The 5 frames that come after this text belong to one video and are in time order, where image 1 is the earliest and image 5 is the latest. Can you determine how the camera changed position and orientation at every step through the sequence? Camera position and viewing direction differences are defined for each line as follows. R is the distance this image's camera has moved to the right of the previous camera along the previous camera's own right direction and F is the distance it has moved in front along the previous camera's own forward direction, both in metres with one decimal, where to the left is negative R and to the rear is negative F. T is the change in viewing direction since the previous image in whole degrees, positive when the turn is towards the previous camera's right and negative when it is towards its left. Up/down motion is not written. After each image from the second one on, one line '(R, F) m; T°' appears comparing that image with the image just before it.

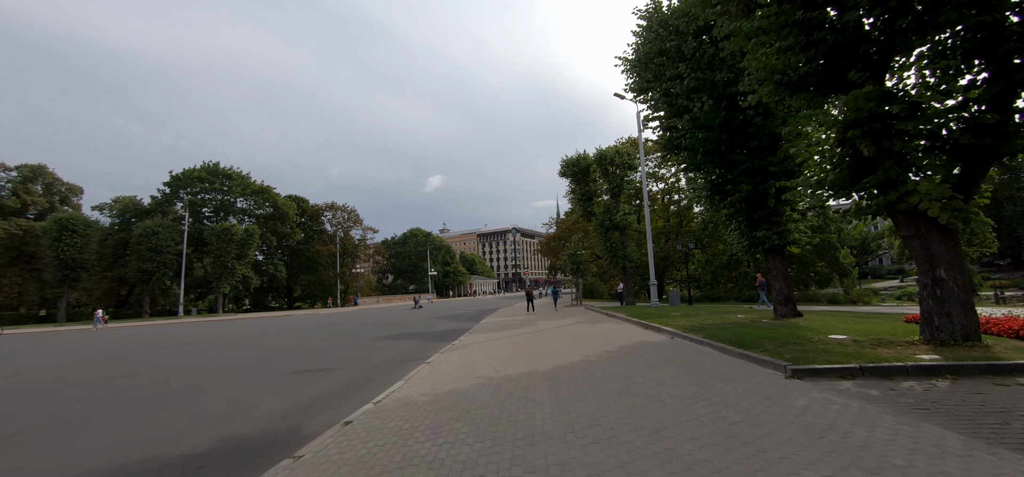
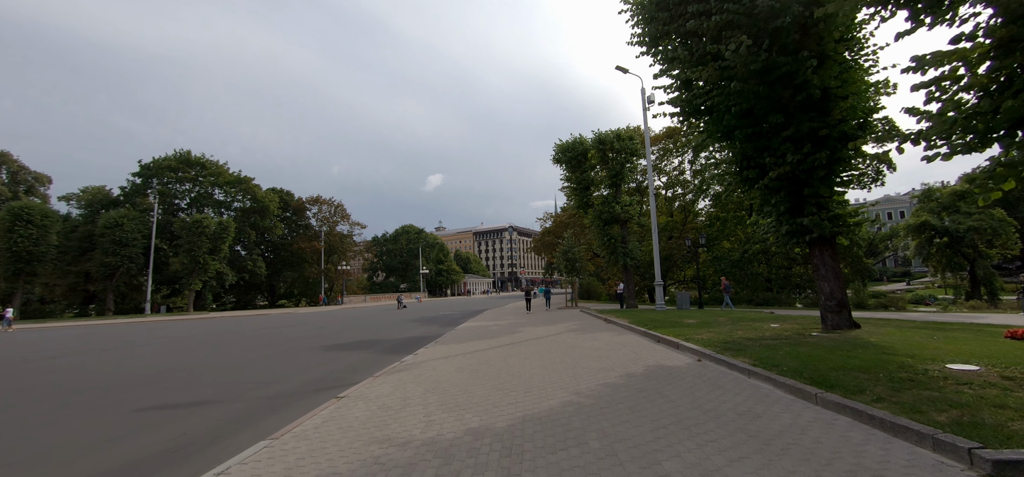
(+0.6, +3.1) m; 0°
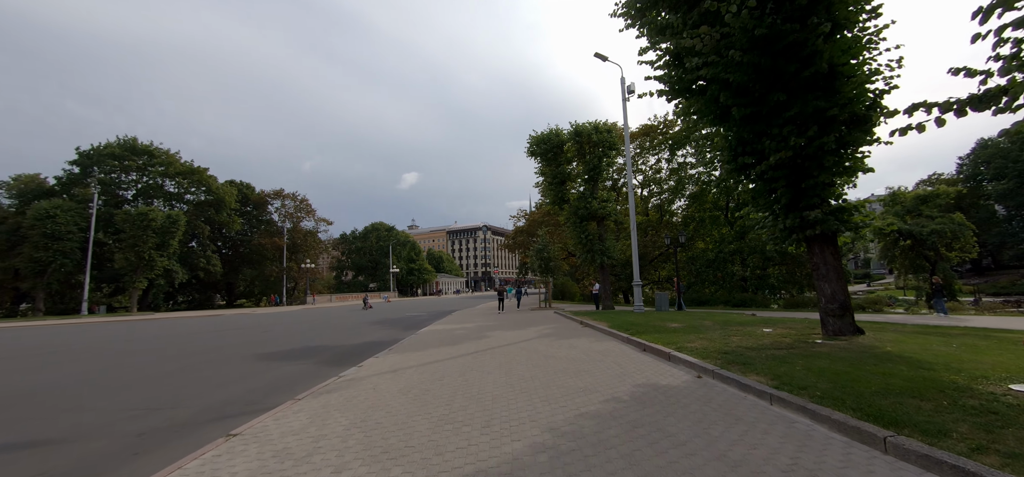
(+0.2, +1.5) m; +3°
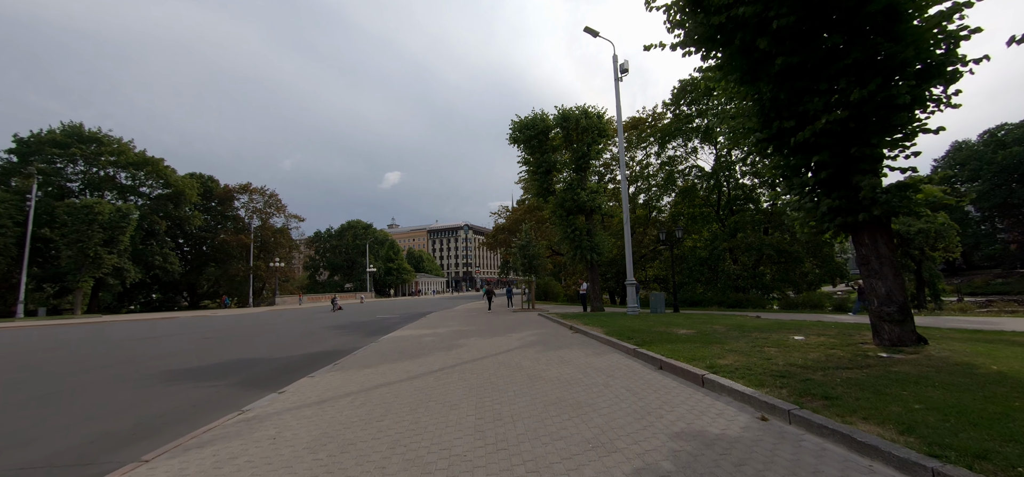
(+0.1, +2.1) m; +2°
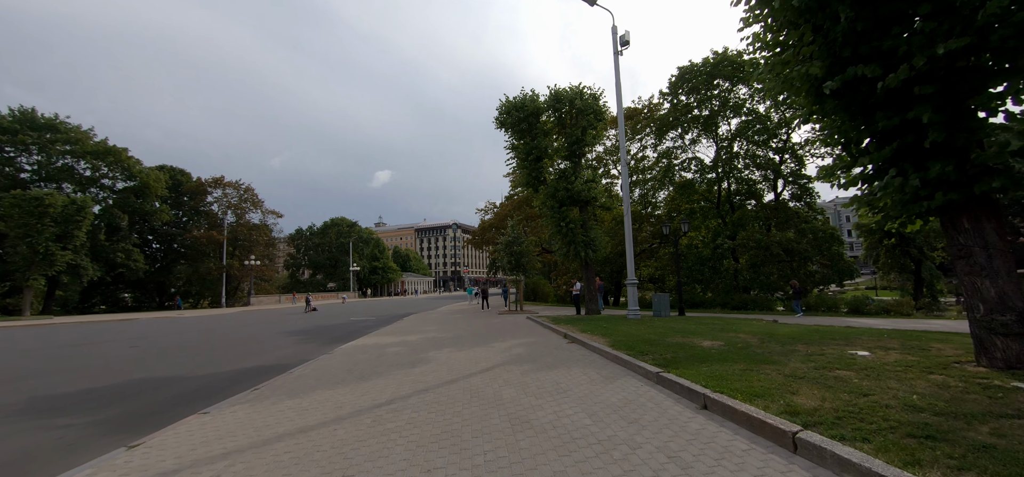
(+0.2, +2.1) m; +1°
